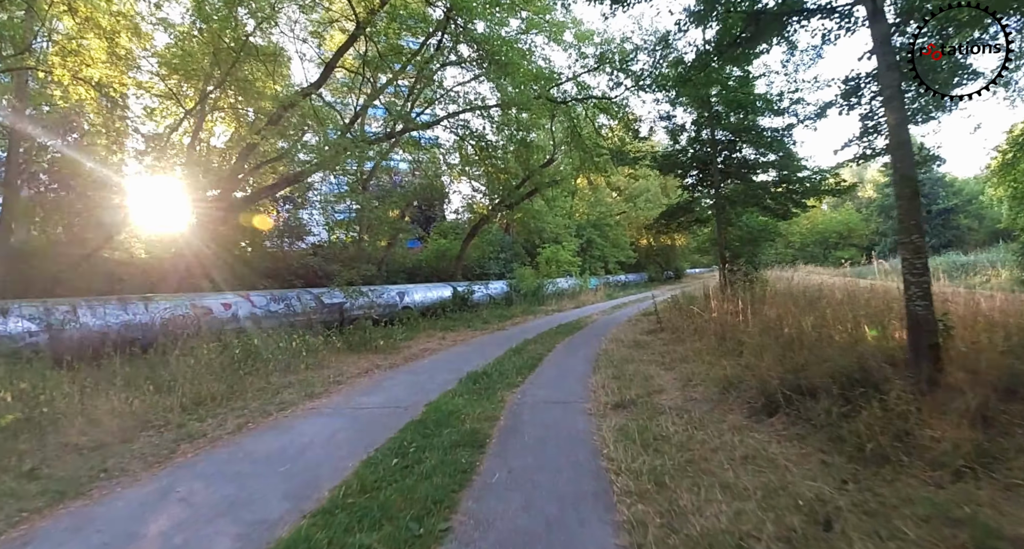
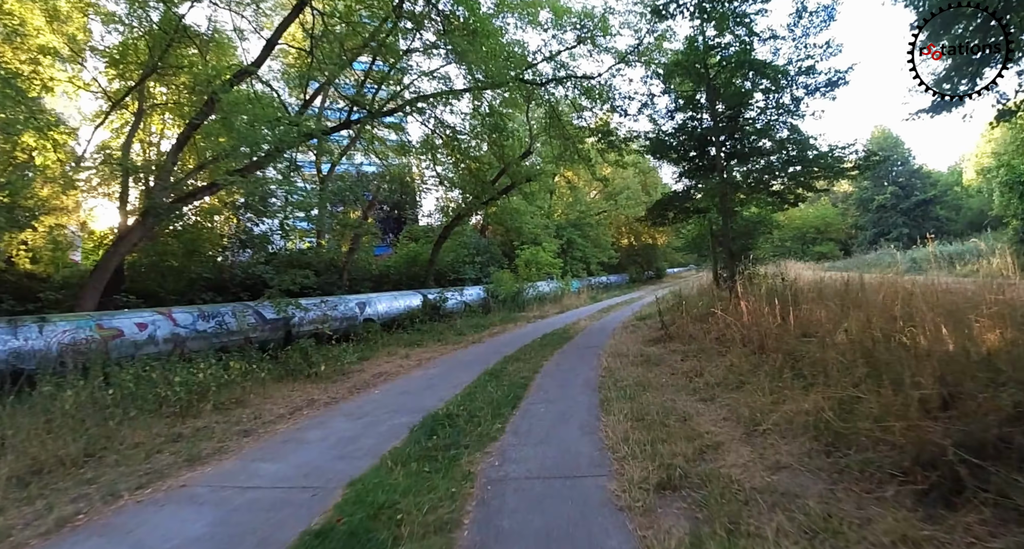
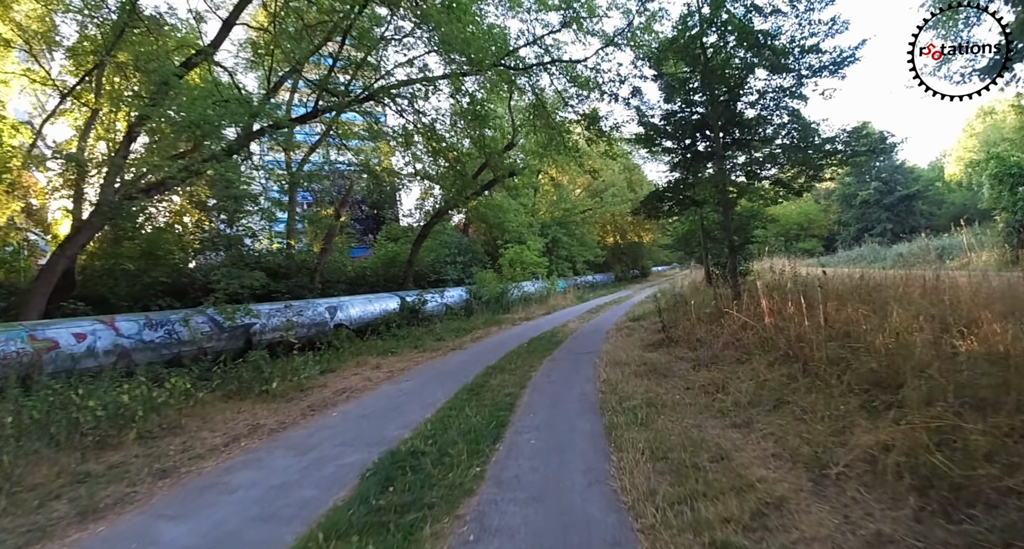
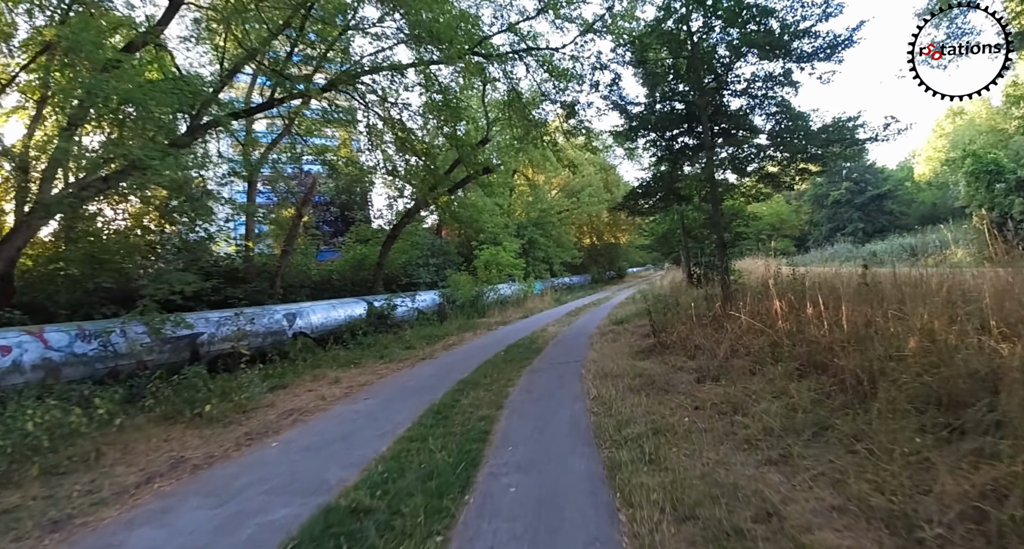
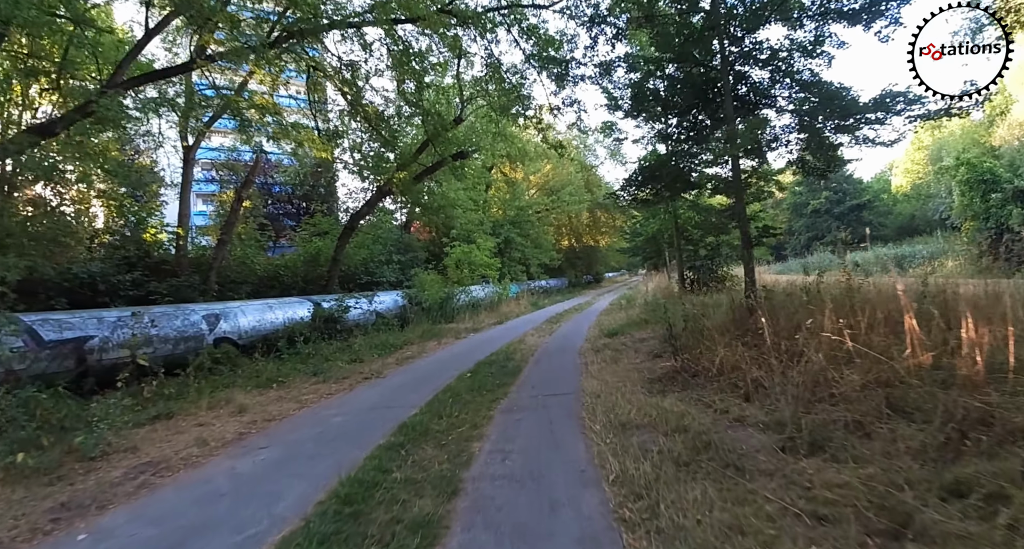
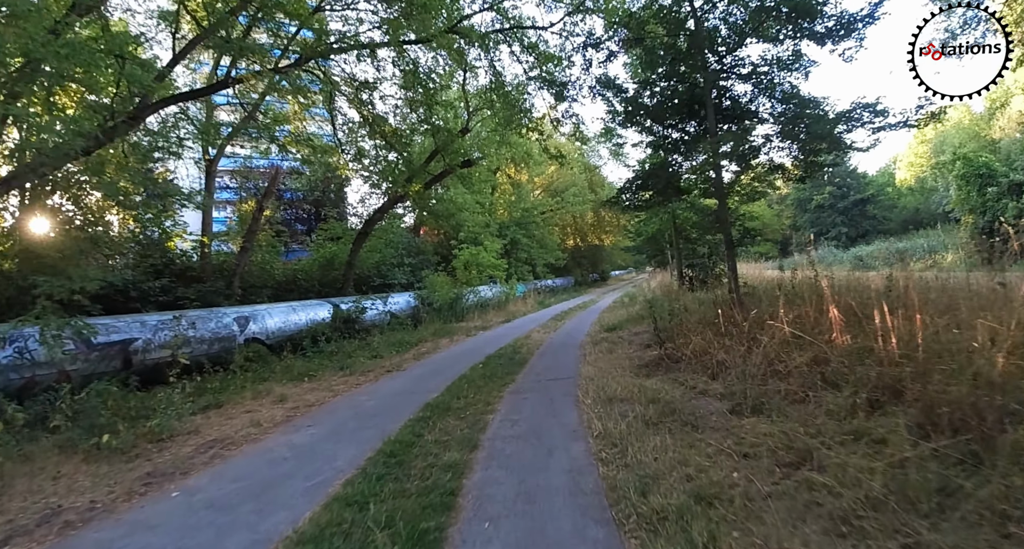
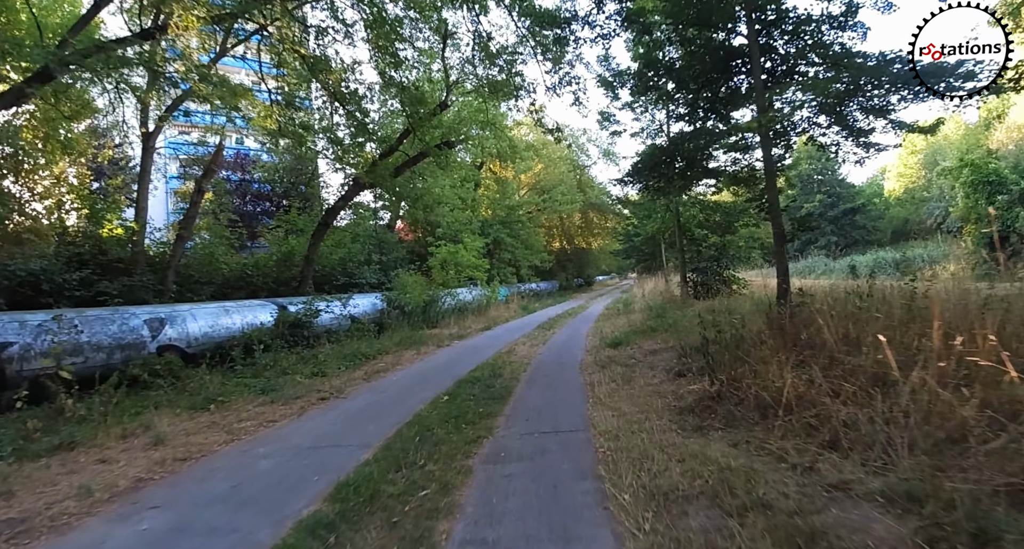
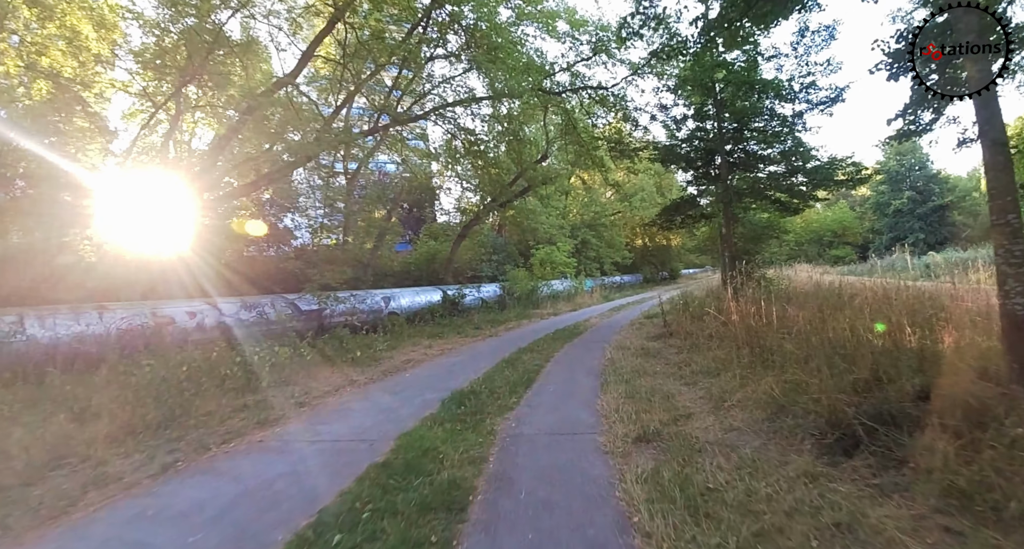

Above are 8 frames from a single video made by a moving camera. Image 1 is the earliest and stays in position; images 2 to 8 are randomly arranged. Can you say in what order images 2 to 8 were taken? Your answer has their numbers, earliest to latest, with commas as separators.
8, 2, 3, 4, 6, 5, 7
